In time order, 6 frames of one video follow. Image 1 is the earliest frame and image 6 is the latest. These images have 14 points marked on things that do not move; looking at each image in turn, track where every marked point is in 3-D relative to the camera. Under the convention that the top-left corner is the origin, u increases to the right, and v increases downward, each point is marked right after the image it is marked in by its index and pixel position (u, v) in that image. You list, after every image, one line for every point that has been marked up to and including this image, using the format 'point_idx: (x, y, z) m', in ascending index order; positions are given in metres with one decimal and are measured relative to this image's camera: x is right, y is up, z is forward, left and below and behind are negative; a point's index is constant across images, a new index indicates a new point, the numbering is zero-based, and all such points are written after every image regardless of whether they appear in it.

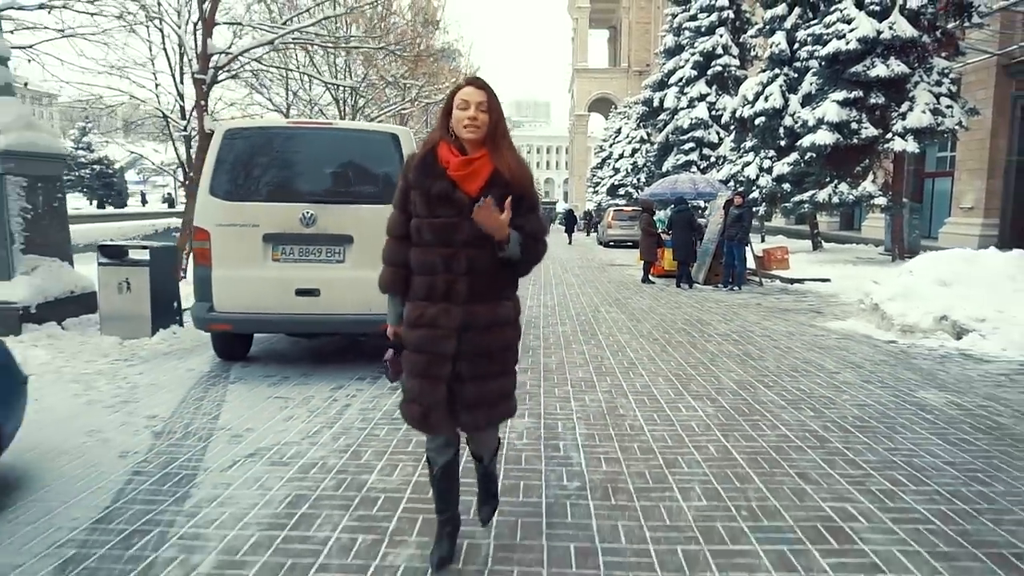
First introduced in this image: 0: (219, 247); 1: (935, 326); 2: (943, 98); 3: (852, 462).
0: (-2.6, +0.4, +6.3) m
1: (+5.3, -0.5, +8.7) m
2: (+11.1, +4.9, +18.1) m
3: (+2.1, -1.1, +4.4) m
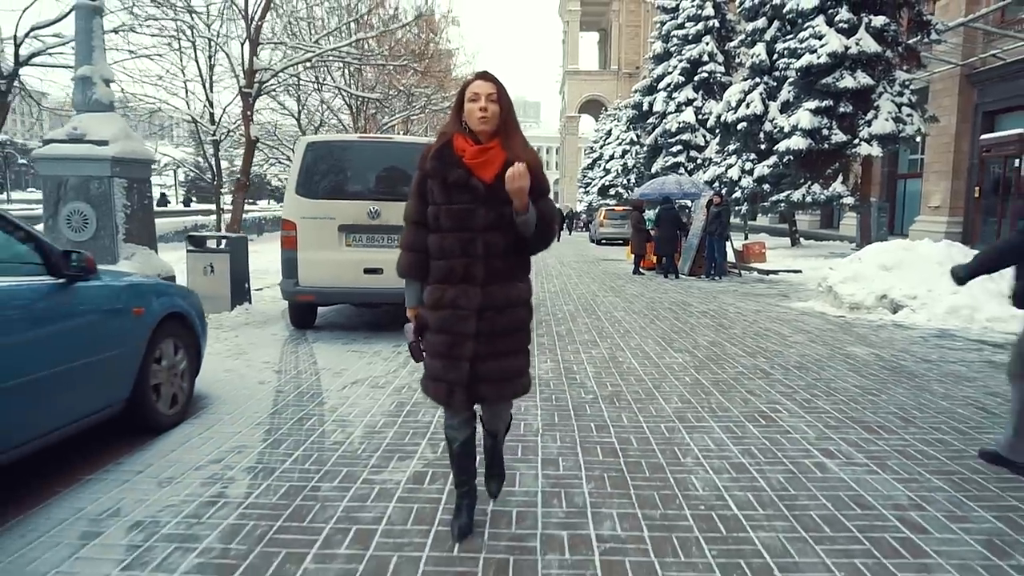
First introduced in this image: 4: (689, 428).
0: (-2.4, +0.6, +8.0) m
1: (+5.5, -0.2, +10.5) m
2: (+11.2, +5.1, +19.9) m
3: (+2.4, -0.8, +6.1) m
4: (+1.2, -1.0, +4.9) m
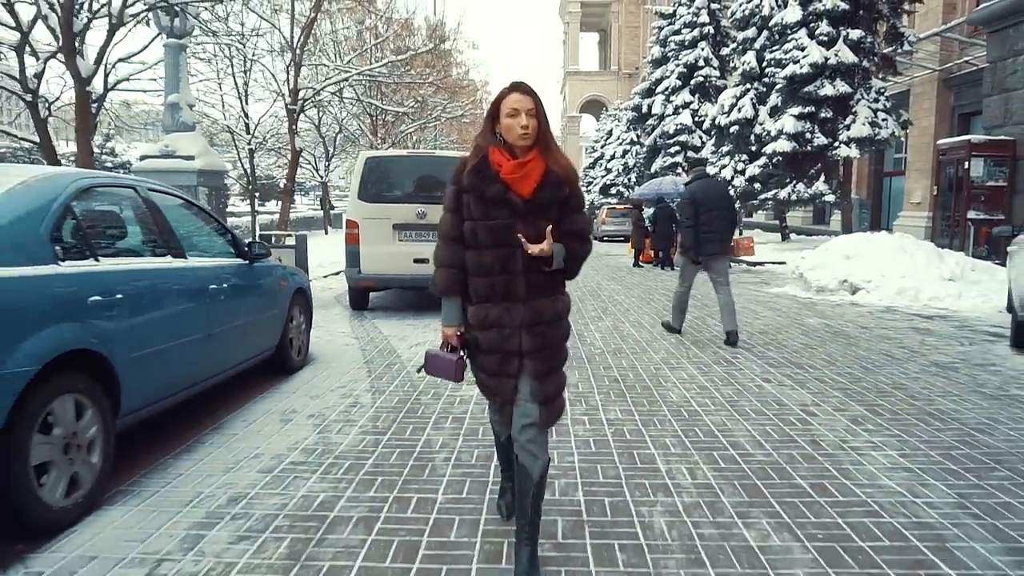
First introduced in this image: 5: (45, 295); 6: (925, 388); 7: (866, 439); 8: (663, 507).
0: (-2.1, +0.8, +9.9) m
1: (+5.8, 0.0, +12.4) m
2: (+11.4, +5.4, +21.8) m
3: (+2.7, -0.6, +8.0) m
4: (+1.5, -0.8, +6.8) m
5: (-2.2, -0.1, +3.2) m
6: (+3.5, -0.8, +6.0) m
7: (+2.4, -1.0, +4.7) m
8: (+0.8, -1.1, +3.6) m
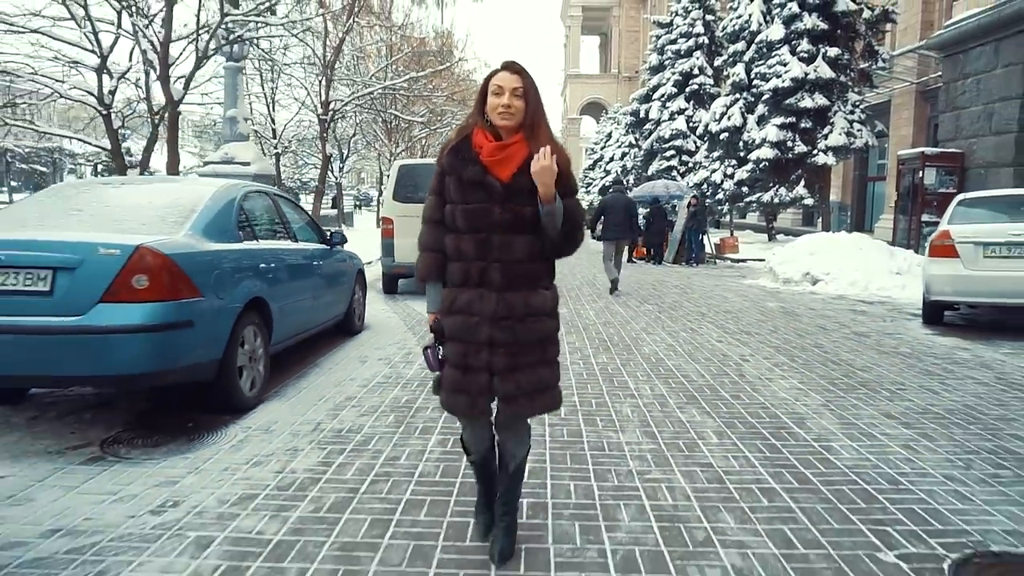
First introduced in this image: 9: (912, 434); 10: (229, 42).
0: (-1.9, +1.0, +11.8) m
1: (+5.9, +0.2, +14.3) m
2: (+11.6, +5.6, +23.7) m
3: (+2.9, -0.4, +9.9) m
4: (+1.7, -0.6, +8.7) m
5: (-2.0, +0.2, +5.1) m
6: (+3.7, -0.7, +7.9) m
7: (+2.5, -0.8, +6.6) m
8: (+0.9, -0.9, +5.5) m
9: (+2.7, -1.0, +4.8) m
10: (-5.1, +4.5, +12.7) m
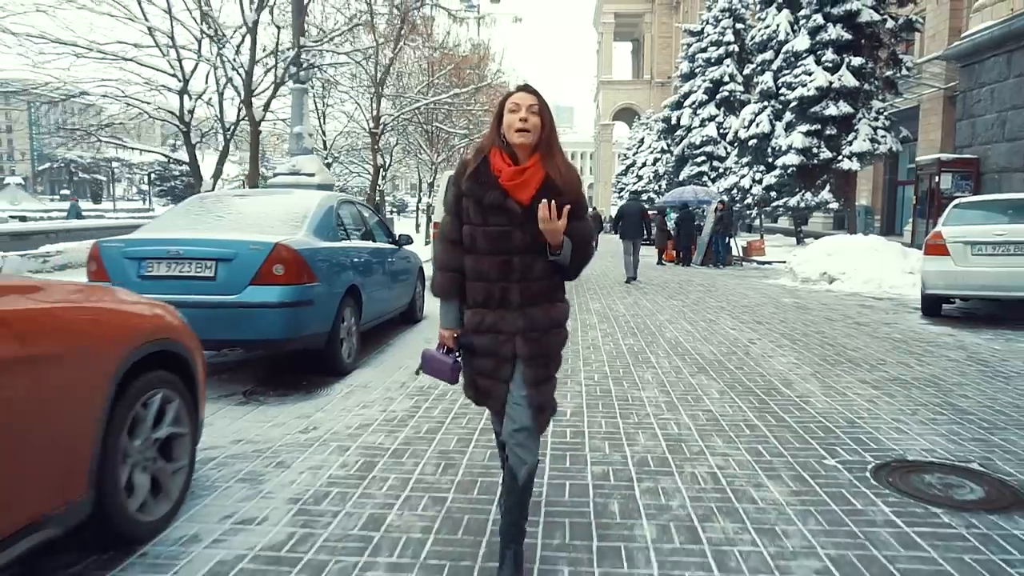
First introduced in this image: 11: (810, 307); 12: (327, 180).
0: (-1.2, +1.1, +13.2) m
1: (+6.7, +0.2, +15.3) m
2: (+12.9, +5.5, +24.5) m
3: (+3.5, -0.4, +11.1) m
4: (+2.2, -0.5, +9.9) m
5: (-1.6, +0.3, +6.5) m
6: (+4.2, -0.6, +9.0) m
7: (+3.0, -0.7, +7.7) m
8: (+1.3, -0.8, +6.8) m
9: (+3.1, -0.9, +5.9) m
10: (-4.4, +4.5, +14.3) m
11: (+5.0, -0.3, +11.7) m
12: (-3.9, +2.3, +14.7) m
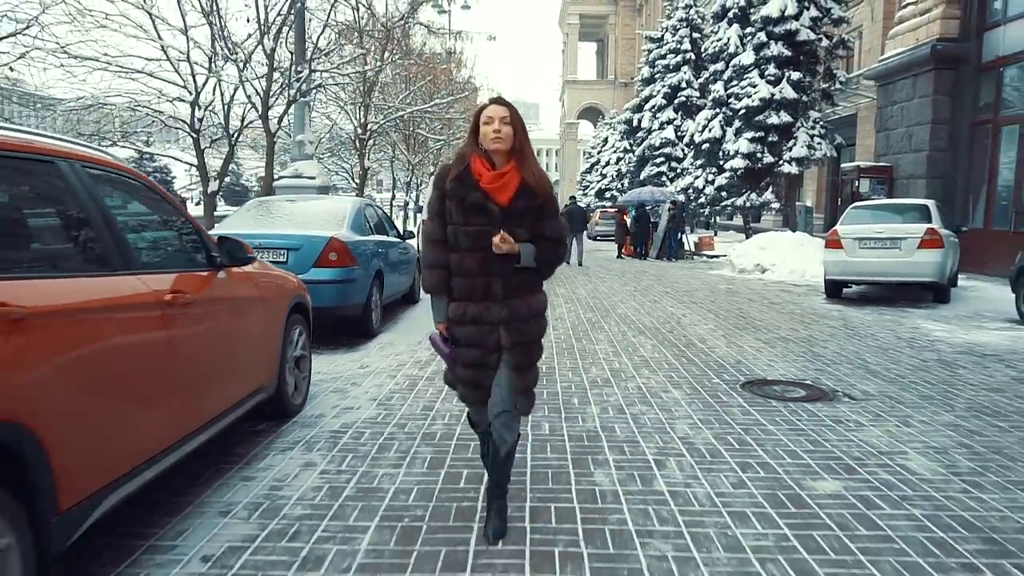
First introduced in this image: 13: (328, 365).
0: (-1.7, +1.3, +15.2) m
1: (+6.2, +0.5, +17.8) m
2: (+11.8, +5.8, +27.2) m
3: (+3.1, -0.1, +13.4) m
4: (+1.9, -0.3, +12.2) m
5: (-1.8, +0.5, +8.6) m
6: (+3.9, -0.4, +11.4) m
7: (+2.8, -0.5, +10.1) m
8: (+1.2, -0.6, +9.0) m
9: (+3.0, -0.7, +8.3) m
10: (-4.9, +4.8, +16.2) m
11: (+4.6, -0.1, +14.1) m
12: (-4.4, +2.5, +16.6) m
13: (-1.9, -0.8, +7.0) m
